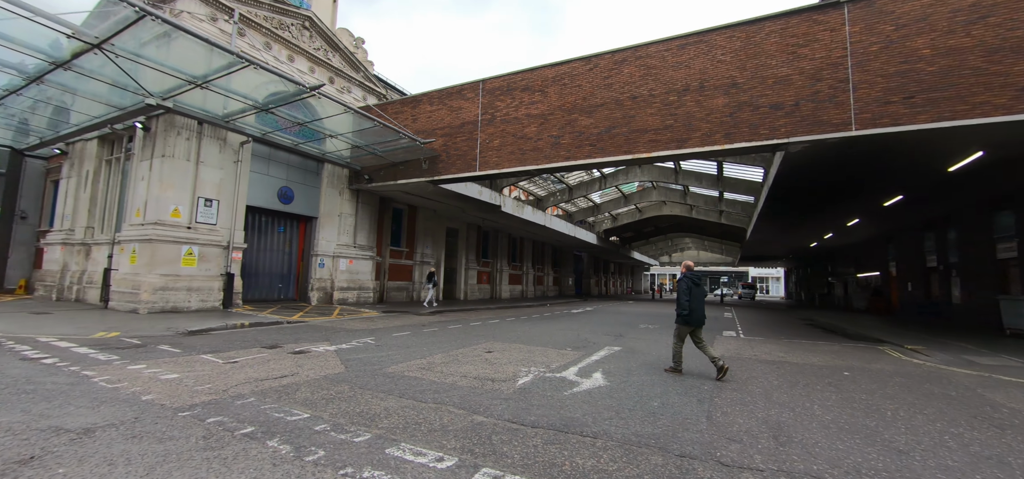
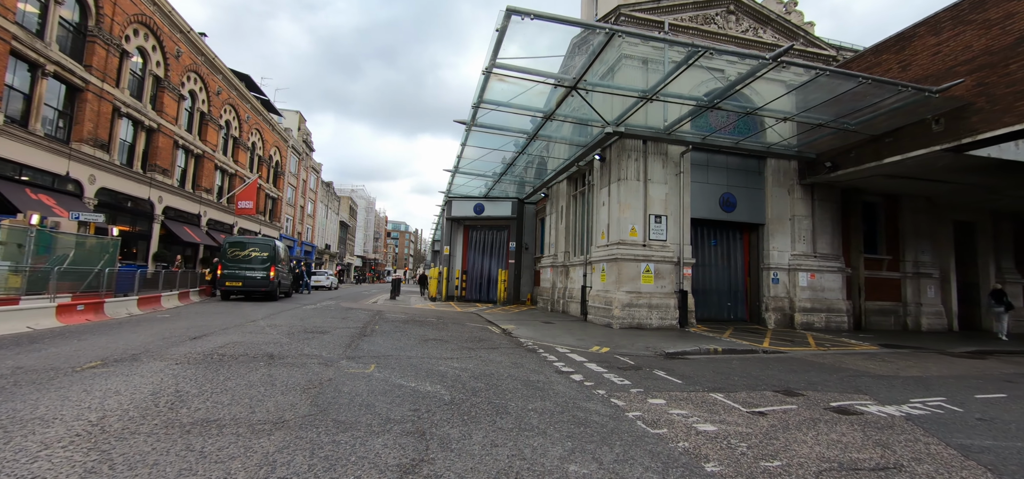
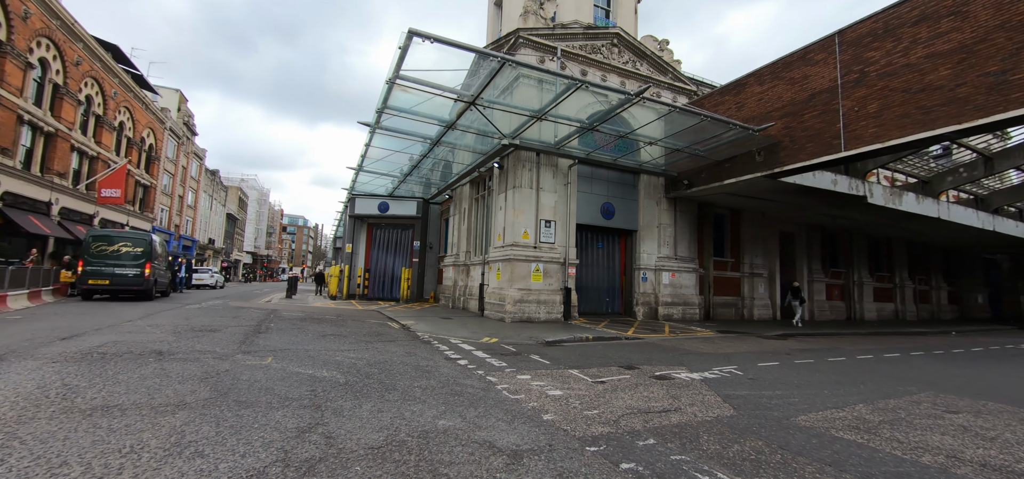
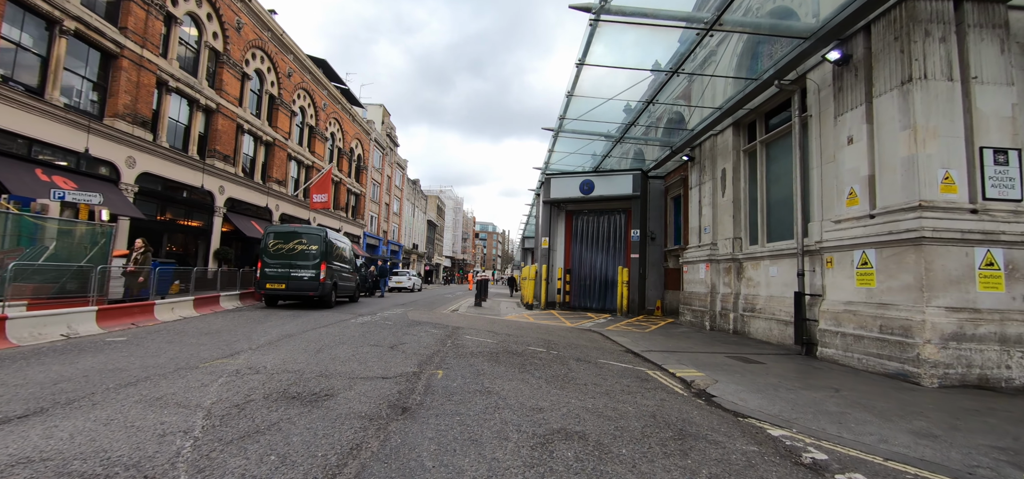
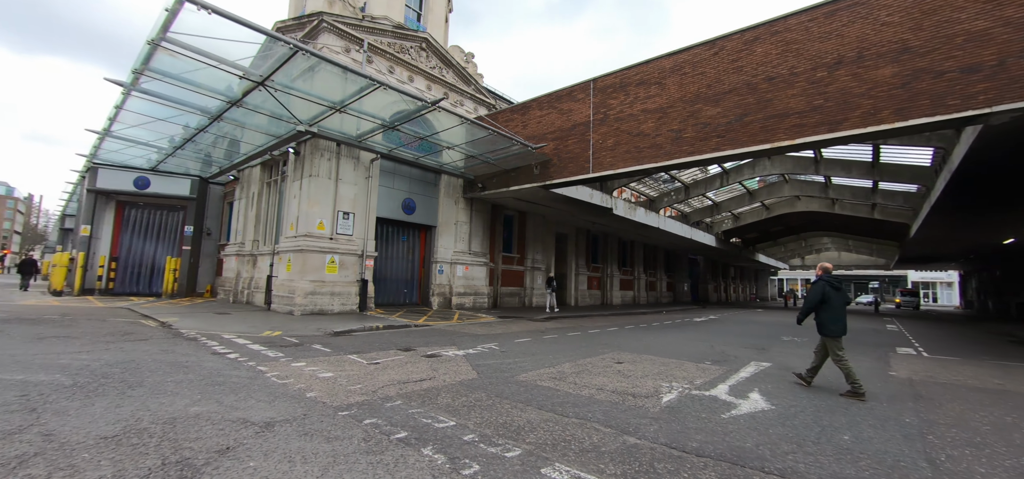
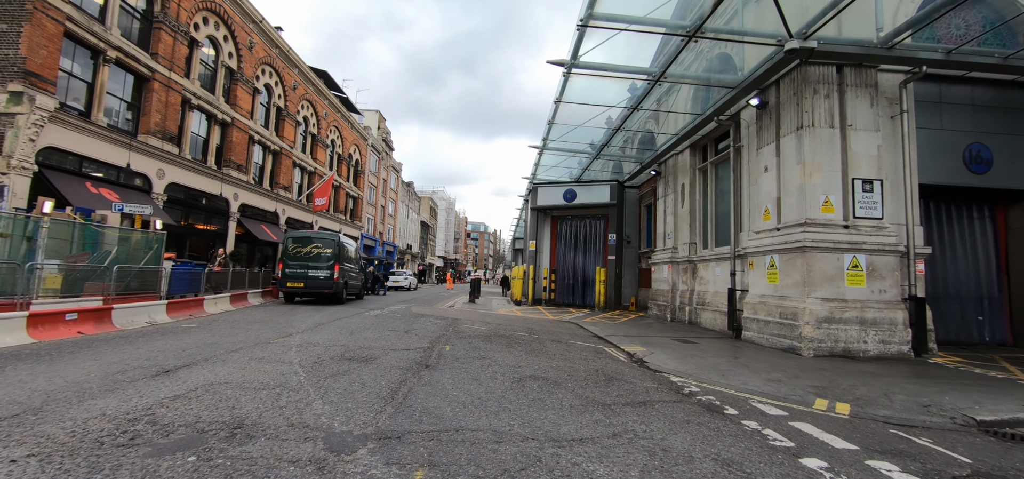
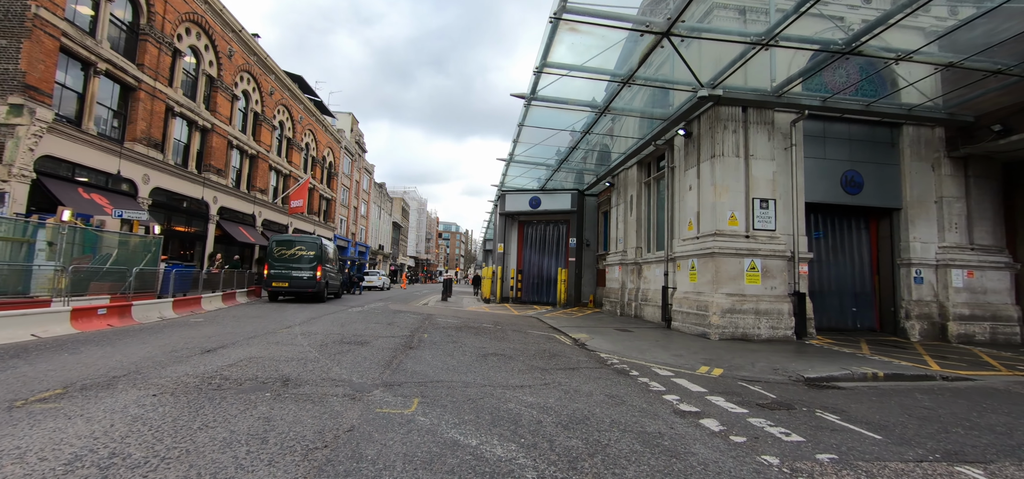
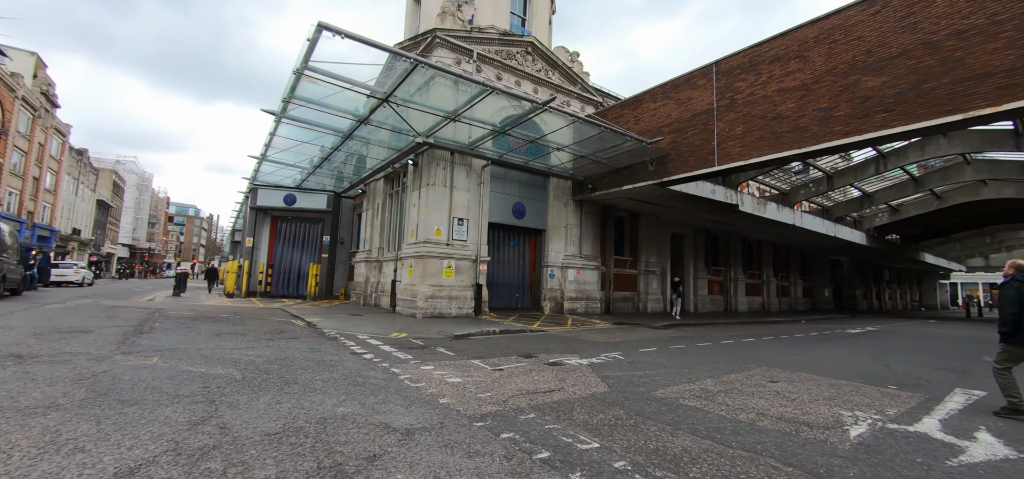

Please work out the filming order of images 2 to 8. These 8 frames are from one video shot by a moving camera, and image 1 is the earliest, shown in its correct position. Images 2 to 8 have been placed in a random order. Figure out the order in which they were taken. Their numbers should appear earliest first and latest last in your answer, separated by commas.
5, 8, 3, 2, 7, 6, 4
